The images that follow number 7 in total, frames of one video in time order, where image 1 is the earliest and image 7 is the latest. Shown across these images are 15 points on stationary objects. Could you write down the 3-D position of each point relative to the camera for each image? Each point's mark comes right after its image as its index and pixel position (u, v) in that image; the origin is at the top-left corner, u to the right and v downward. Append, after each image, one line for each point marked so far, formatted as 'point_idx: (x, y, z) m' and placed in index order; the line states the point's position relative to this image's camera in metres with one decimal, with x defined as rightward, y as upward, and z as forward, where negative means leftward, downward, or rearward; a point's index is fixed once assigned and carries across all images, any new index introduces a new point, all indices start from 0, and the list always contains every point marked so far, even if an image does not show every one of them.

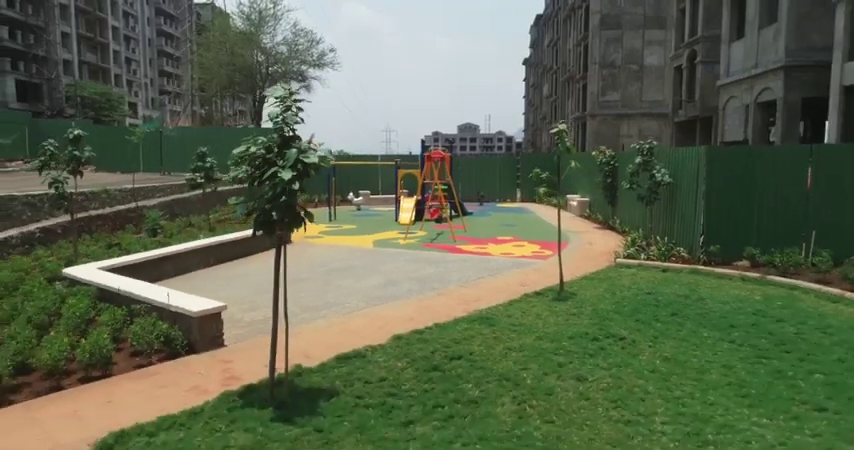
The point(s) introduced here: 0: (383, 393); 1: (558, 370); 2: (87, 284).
0: (-0.4, -1.6, +5.4) m
1: (+1.4, -1.6, +6.0) m
2: (-5.1, -0.9, +8.2) m
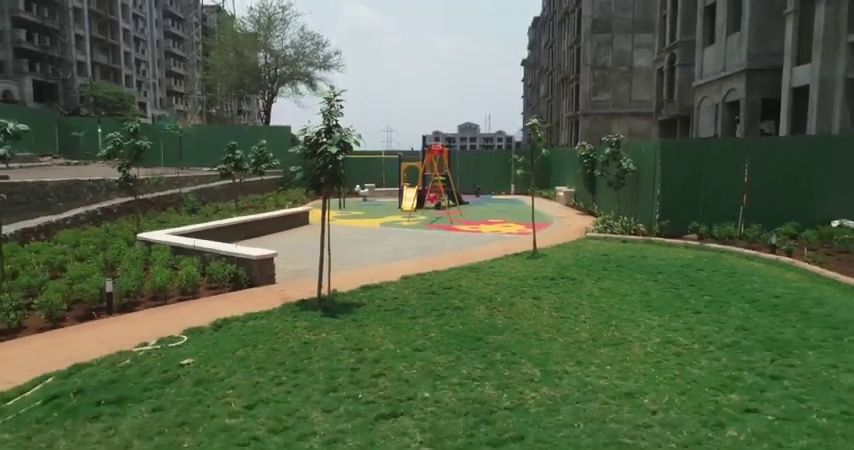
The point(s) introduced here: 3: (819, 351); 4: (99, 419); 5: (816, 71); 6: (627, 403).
0: (-0.4, -1.1, +7.8) m
1: (+1.4, -1.0, +8.3) m
2: (-5.1, -0.3, +10.6) m
3: (+4.3, -1.4, +6.1) m
4: (-2.6, -1.5, +4.4) m
5: (+12.3, +4.9, +17.5) m
6: (+1.7, -1.5, +4.7) m
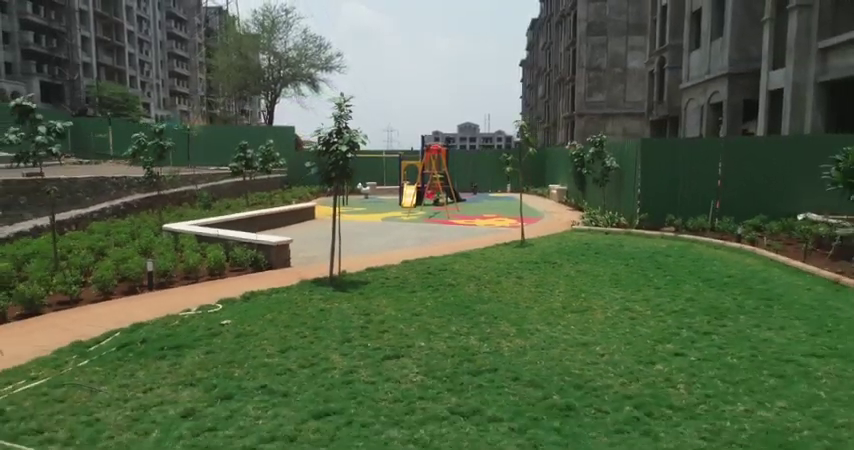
0: (-0.5, -0.9, +9.0) m
1: (+1.4, -0.9, +9.6) m
2: (-5.2, -0.1, +11.8) m
3: (+4.3, -1.2, +7.3) m
4: (-2.7, -1.3, +5.7) m
5: (+12.3, +5.1, +18.7) m
6: (+1.7, -1.3, +6.0) m
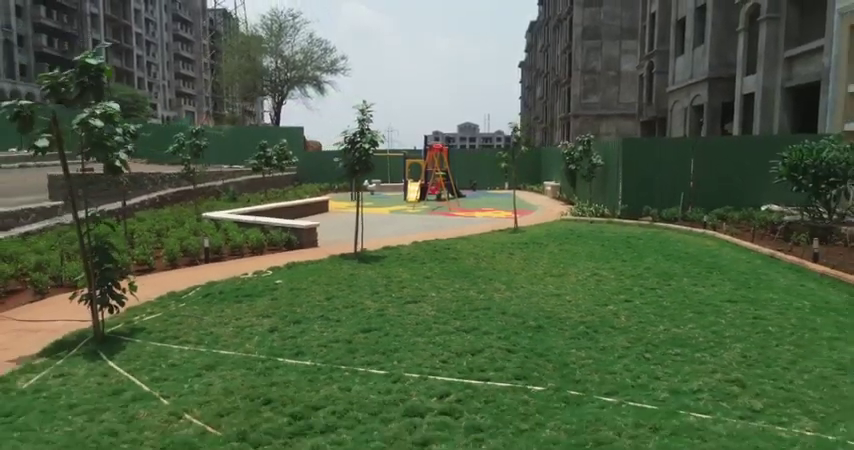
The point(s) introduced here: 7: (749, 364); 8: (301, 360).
0: (-0.3, -0.6, +10.9) m
1: (+1.5, -0.5, +11.5) m
2: (-5.0, +0.2, +13.7) m
3: (+4.4, -0.9, +9.2) m
4: (-2.5, -1.0, +7.6) m
5: (+12.4, +5.4, +20.6) m
6: (+1.8, -1.0, +7.9) m
7: (+3.1, -1.3, +5.3) m
8: (-1.2, -1.3, +5.4) m
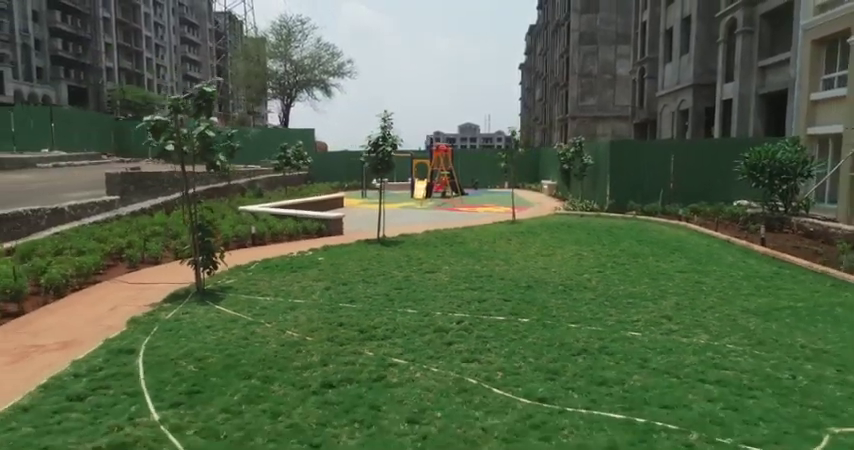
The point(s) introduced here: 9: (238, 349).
0: (-0.1, -0.4, +12.9) m
1: (+1.8, -0.3, +13.5) m
2: (-4.7, +0.4, +15.8) m
3: (+4.7, -0.6, +11.2) m
4: (-2.3, -0.8, +9.6) m
5: (+12.7, +5.6, +22.6) m
6: (+2.1, -0.8, +9.9) m
7: (+3.4, -1.1, +7.3) m
8: (-1.0, -1.1, +7.4) m
9: (-1.9, -1.3, +5.6) m
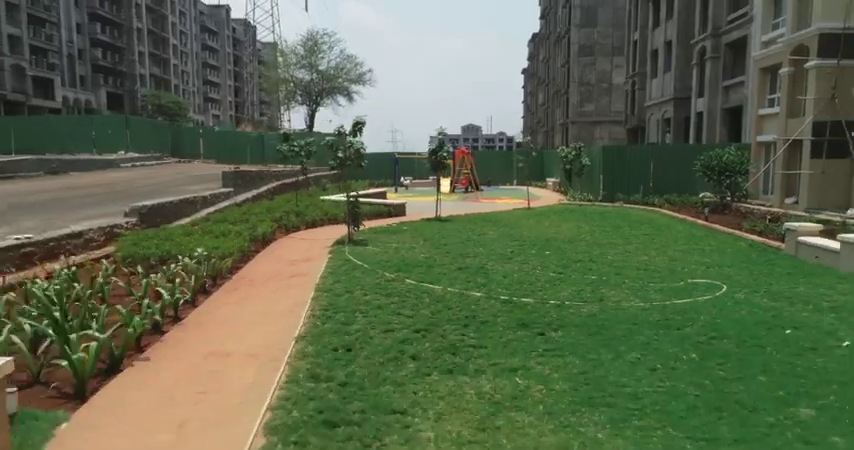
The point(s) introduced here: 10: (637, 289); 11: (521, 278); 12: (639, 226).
0: (+1.4, +0.2, +18.3) m
1: (+3.2, +0.3, +18.8) m
2: (-3.3, +1.0, +21.1) m
3: (+6.1, -0.1, +16.5) m
4: (-0.8, -0.2, +14.9) m
5: (+14.1, +6.2, +28.0) m
6: (+3.5, -0.2, +15.2) m
7: (+4.8, -0.5, +12.7) m
8: (+0.5, -0.5, +12.7) m
9: (-0.5, -0.7, +10.9) m
10: (+3.3, -1.0, +8.6) m
11: (+1.6, -0.9, +9.4) m
12: (+6.2, -0.1, +16.4) m
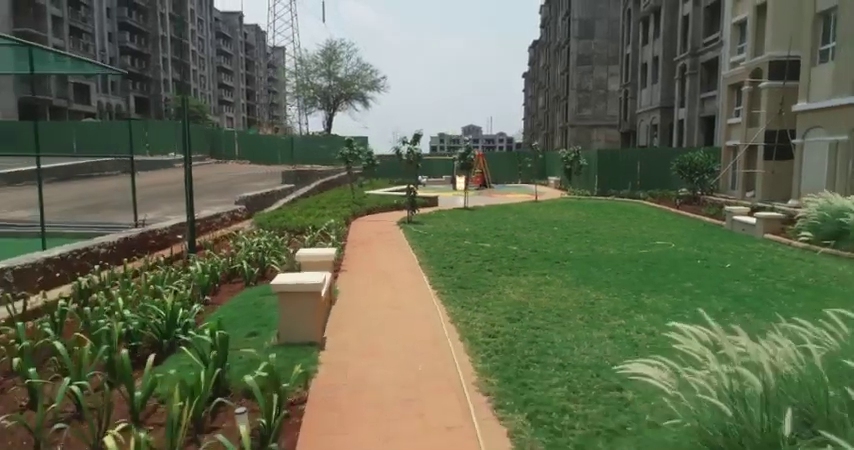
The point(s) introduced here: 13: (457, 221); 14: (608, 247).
0: (+2.6, +0.7, +23.0) m
1: (+4.5, +0.8, +23.5) m
2: (-2.1, +1.5, +25.8) m
3: (+7.3, +0.4, +21.2) m
4: (+0.4, +0.3, +19.6) m
5: (+15.3, +6.7, +32.7) m
6: (+4.8, +0.3, +19.9) m
7: (+6.1, 0.0, +17.4) m
8: (+1.7, 0.0, +17.4) m
9: (+0.8, -0.2, +15.6) m
10: (+4.5, -0.5, +13.3) m
11: (+2.9, -0.4, +14.1) m
12: (+7.5, +0.4, +21.1) m
13: (+0.9, +0.1, +18.3) m
14: (+4.3, -0.5, +13.1) m
